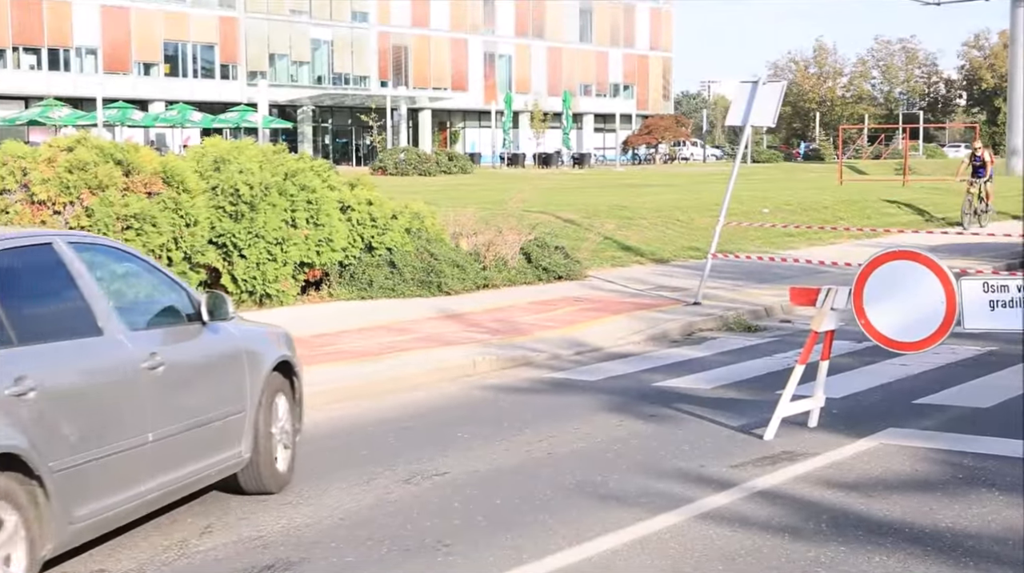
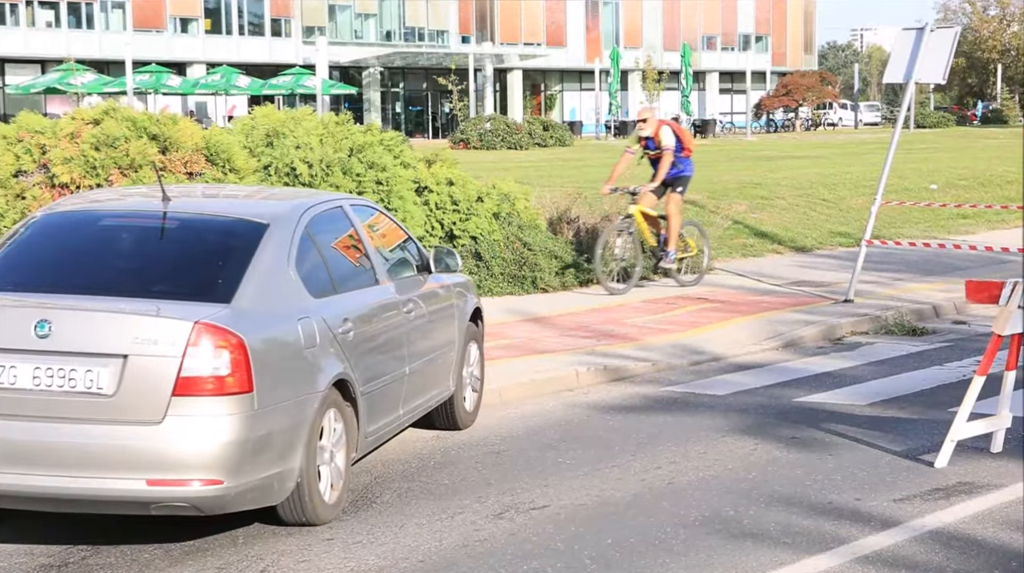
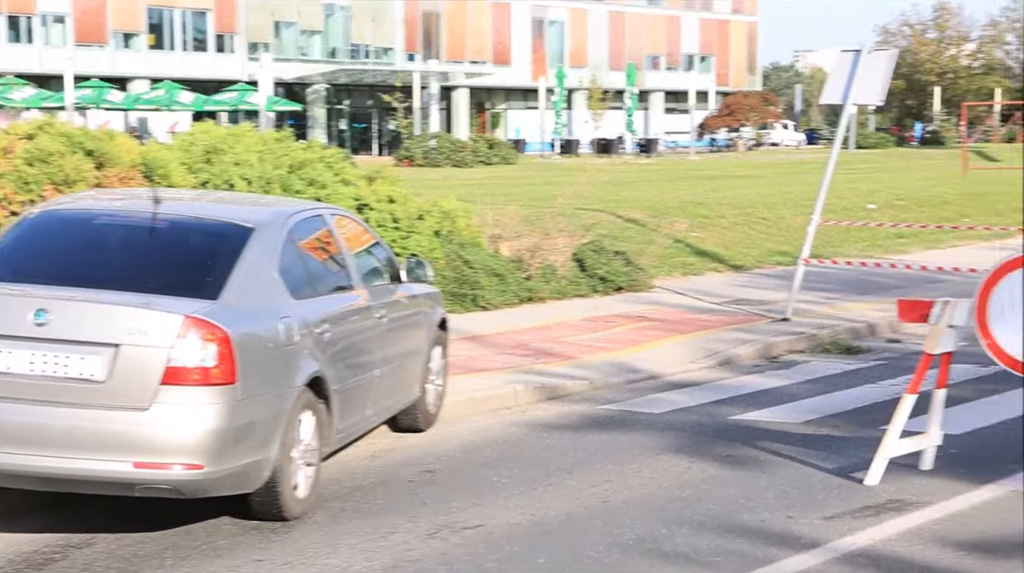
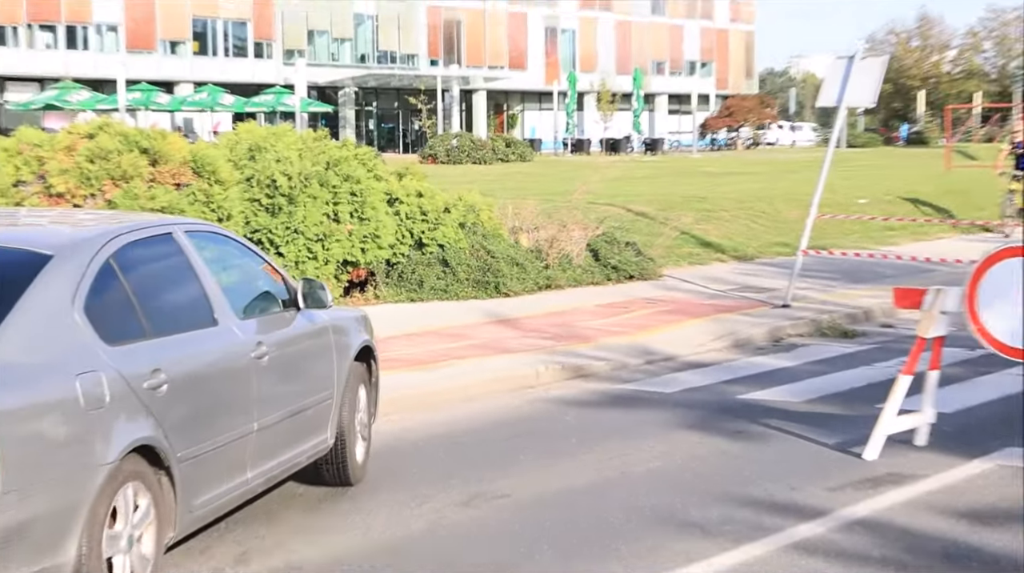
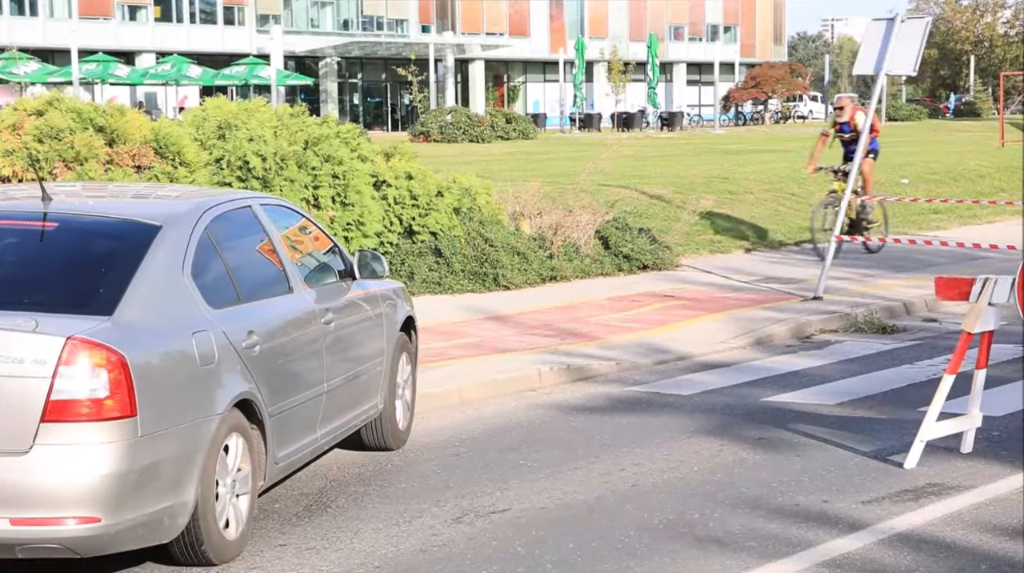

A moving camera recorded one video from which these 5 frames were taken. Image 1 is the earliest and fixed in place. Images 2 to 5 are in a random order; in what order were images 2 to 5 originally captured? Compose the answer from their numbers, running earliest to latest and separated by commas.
4, 5, 2, 3
